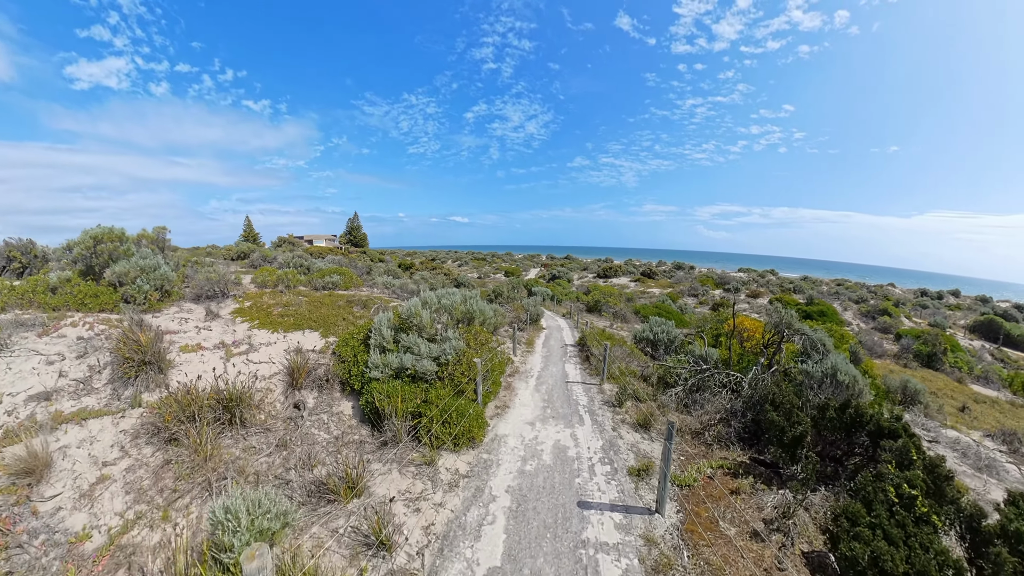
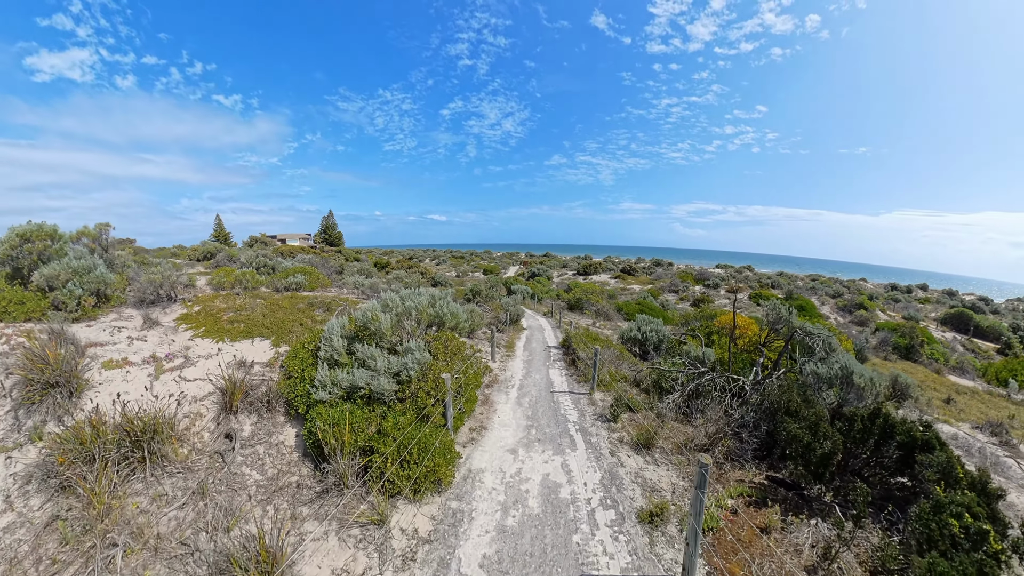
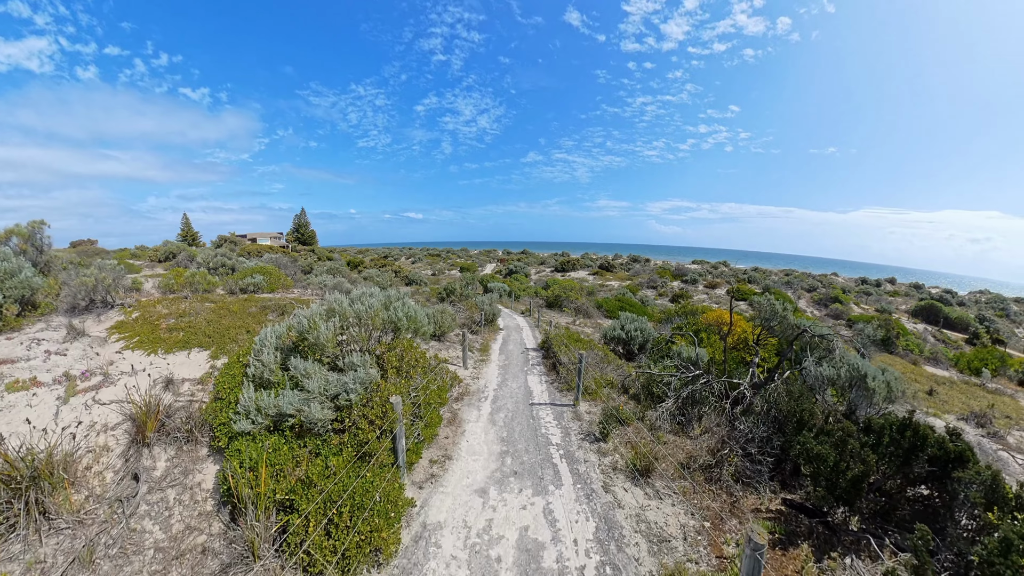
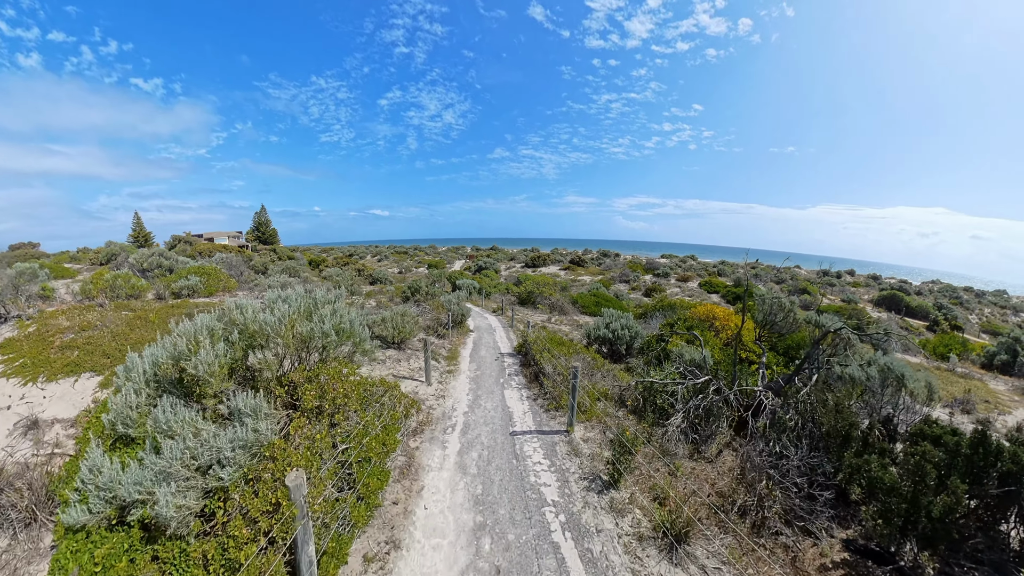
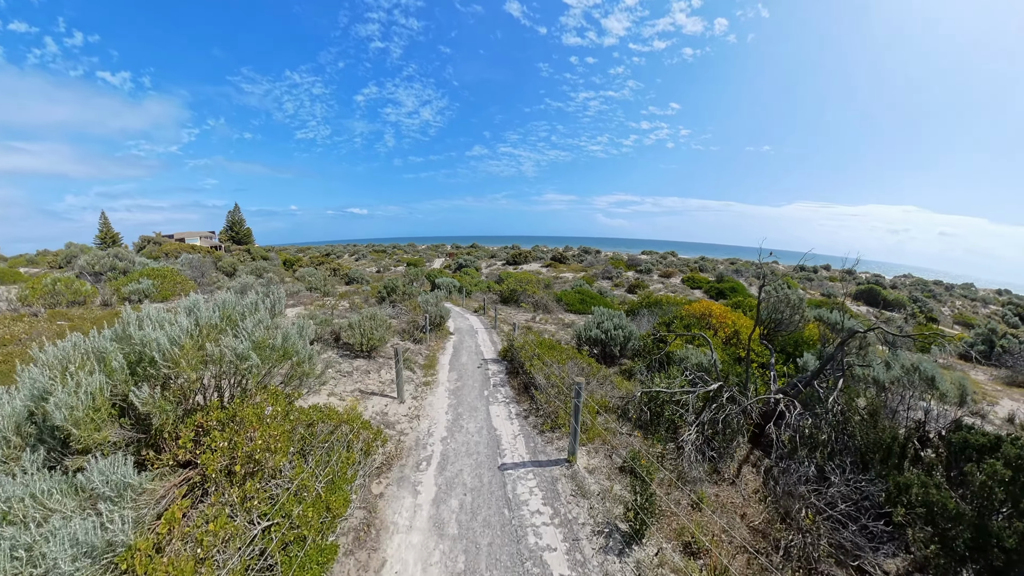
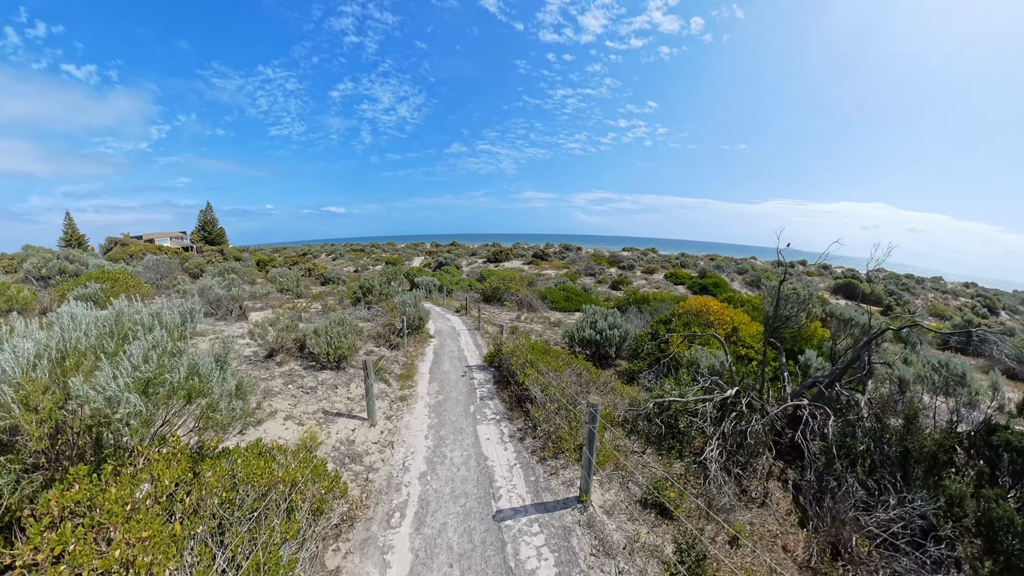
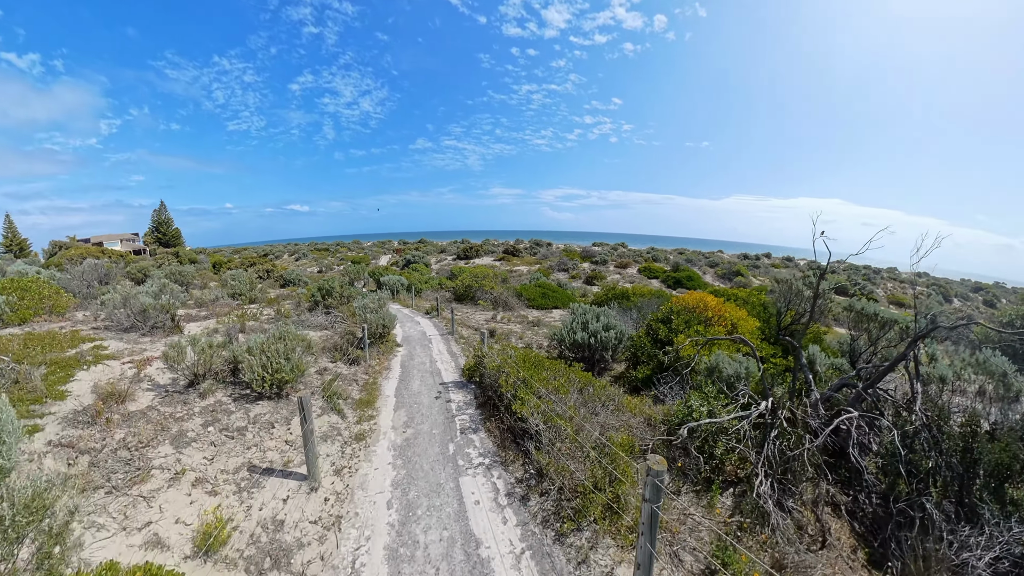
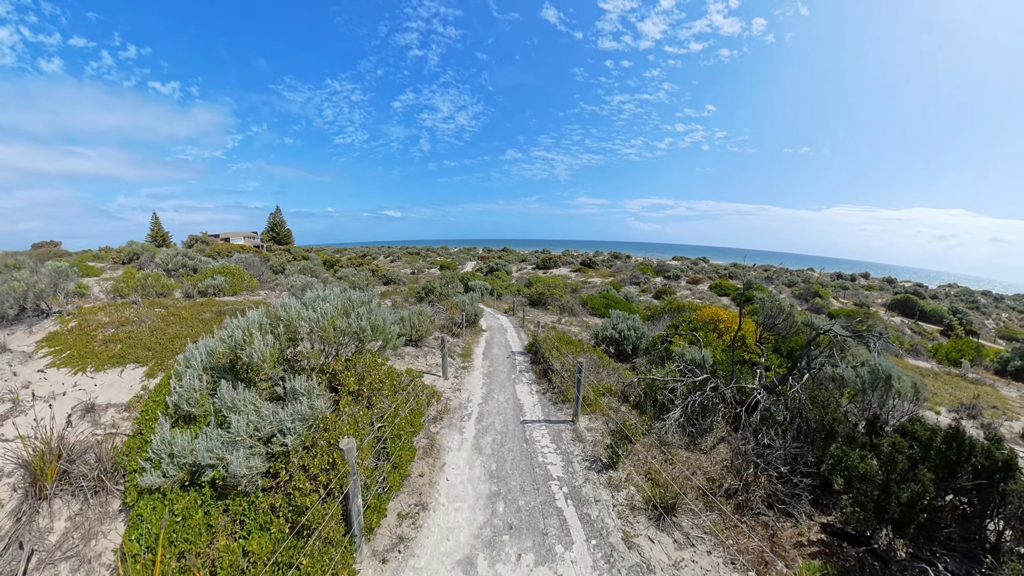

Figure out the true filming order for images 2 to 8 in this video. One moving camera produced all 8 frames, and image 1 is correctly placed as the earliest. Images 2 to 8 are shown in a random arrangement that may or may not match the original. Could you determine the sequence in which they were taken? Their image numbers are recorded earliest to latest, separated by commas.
2, 3, 8, 4, 5, 6, 7
